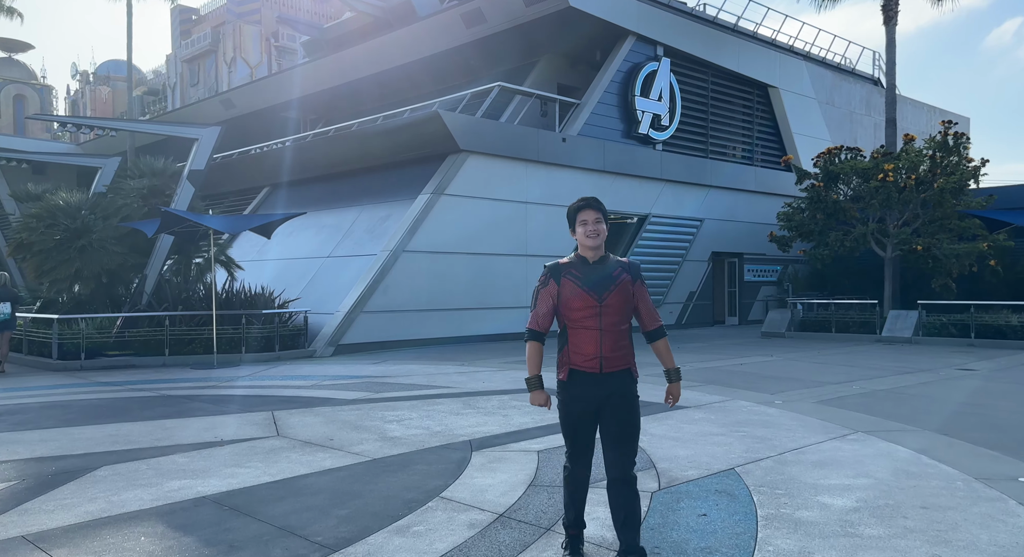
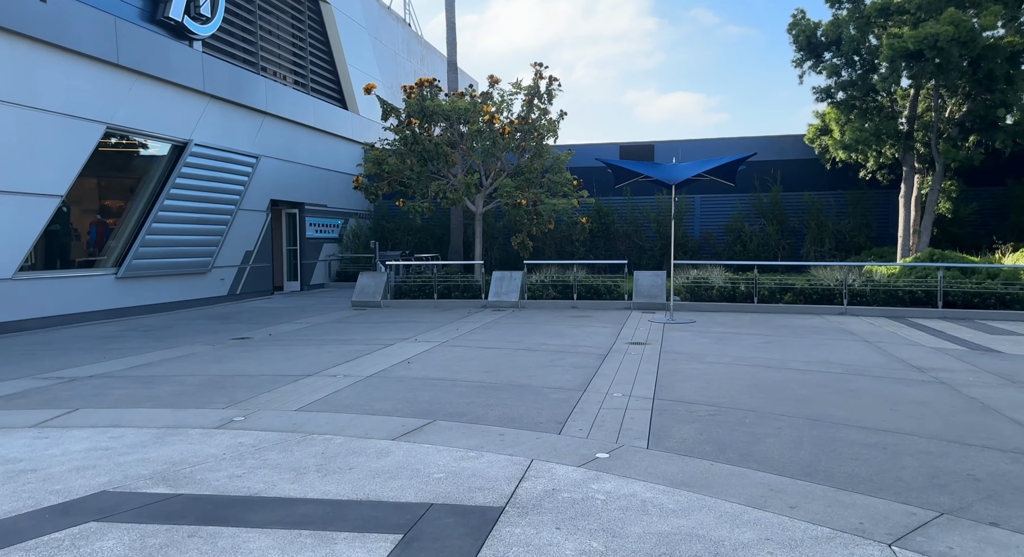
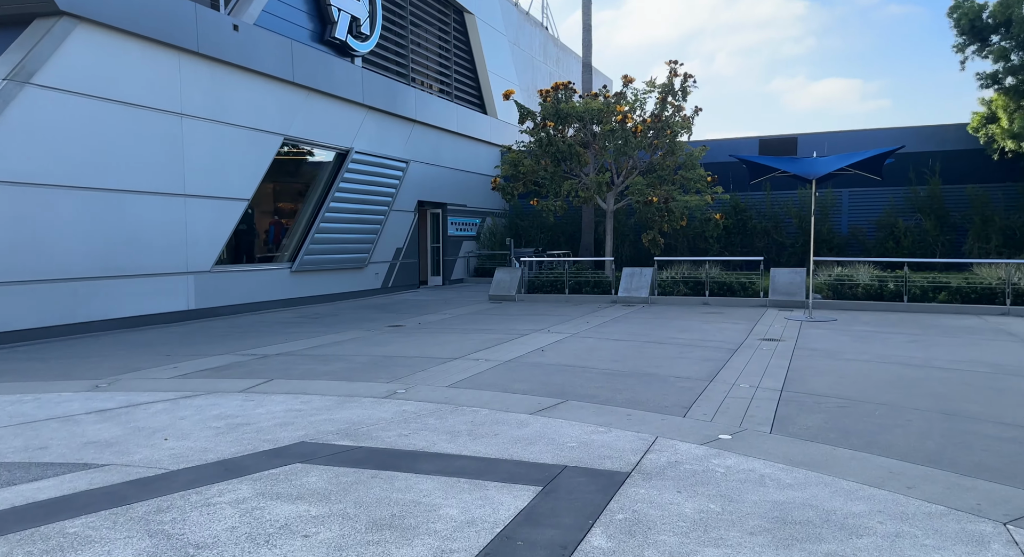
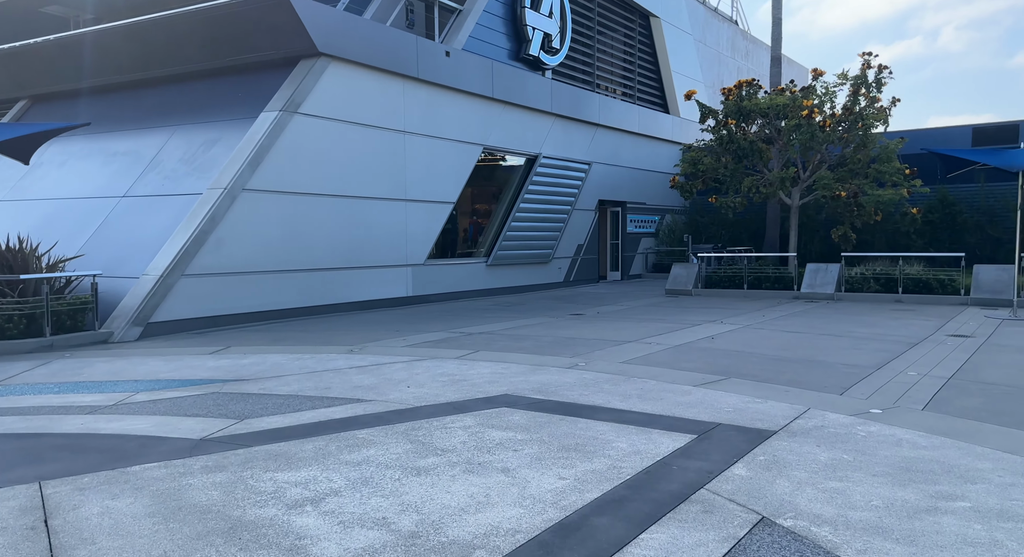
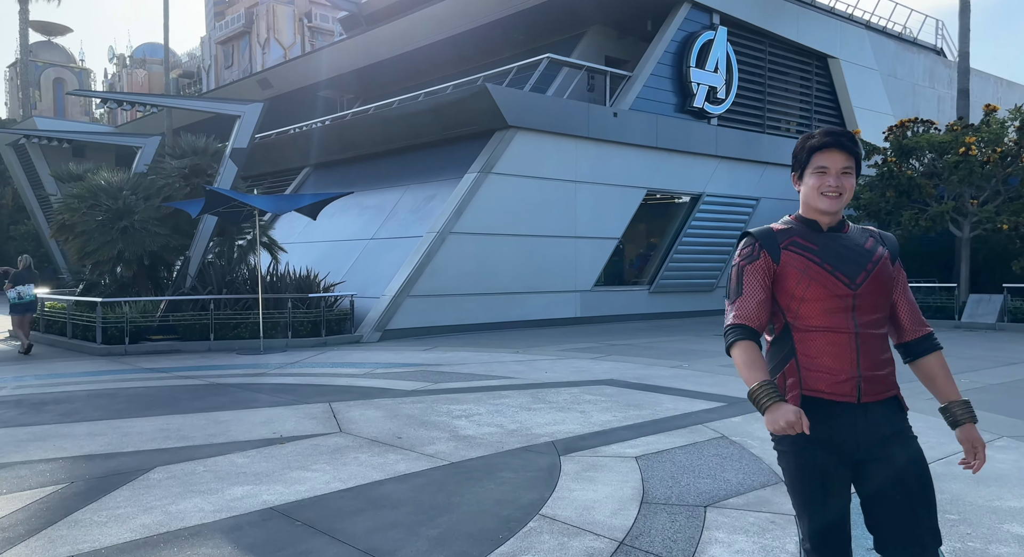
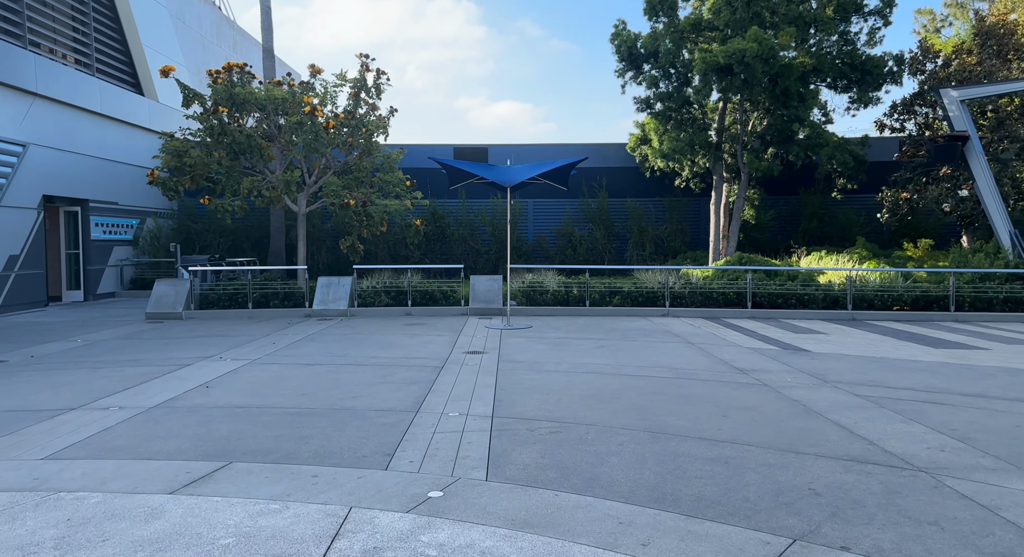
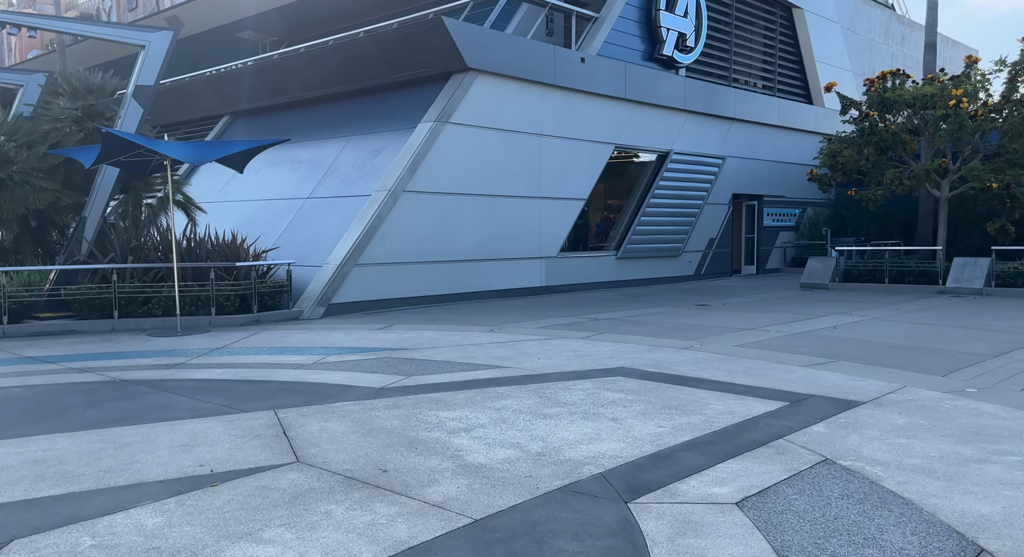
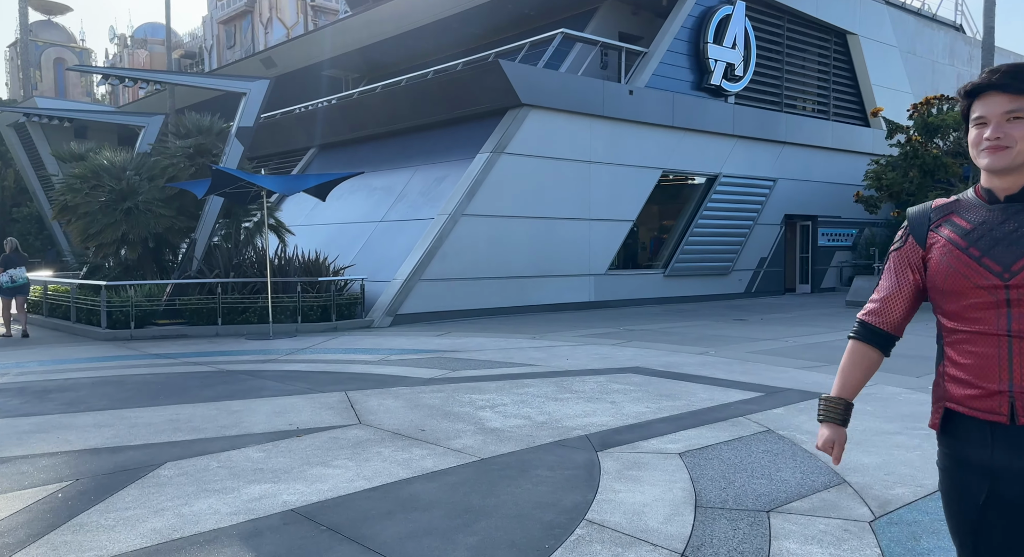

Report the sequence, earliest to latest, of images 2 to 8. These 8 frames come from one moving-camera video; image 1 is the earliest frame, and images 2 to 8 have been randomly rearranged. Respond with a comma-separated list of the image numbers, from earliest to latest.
5, 8, 7, 4, 3, 2, 6
